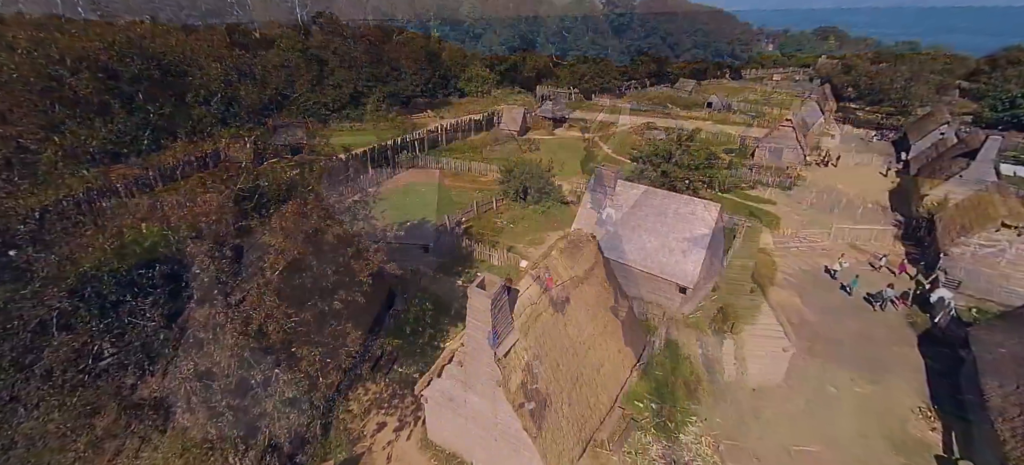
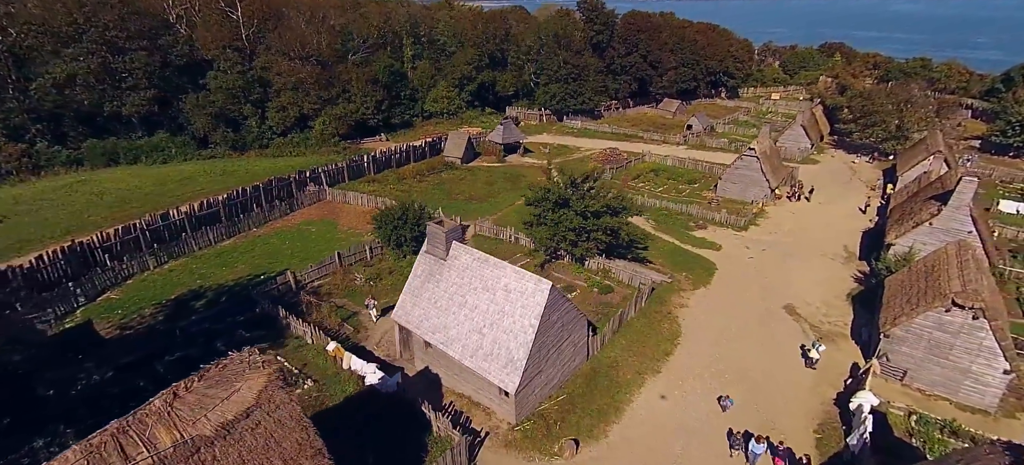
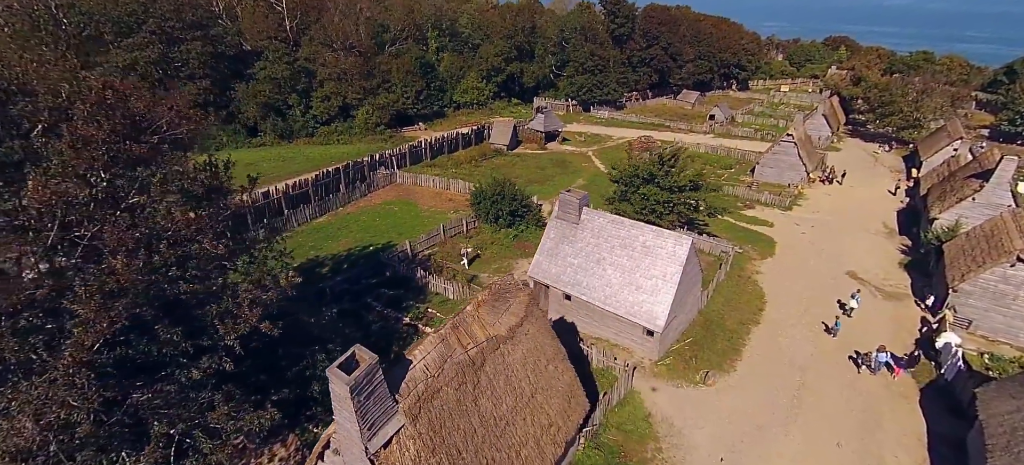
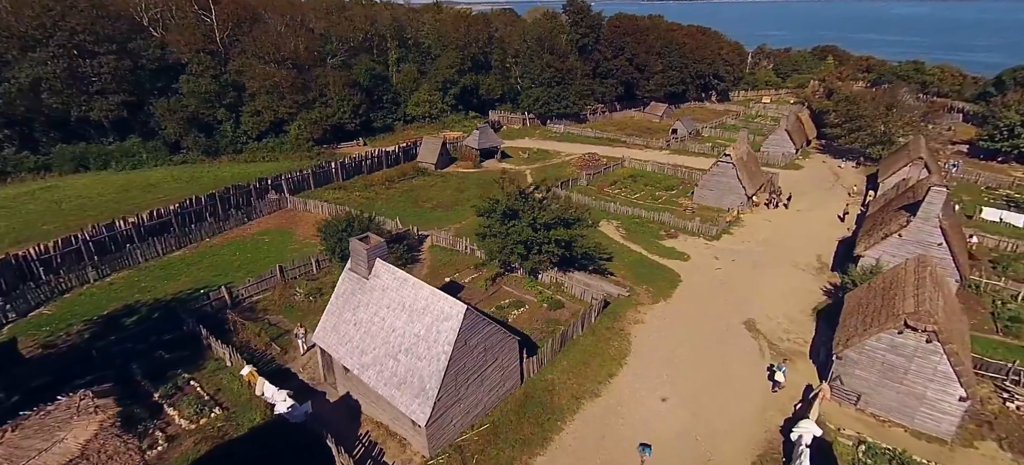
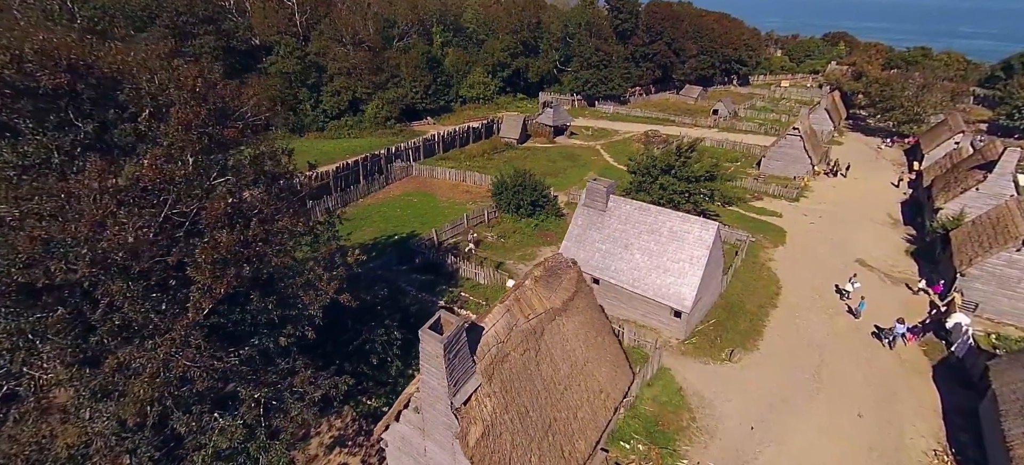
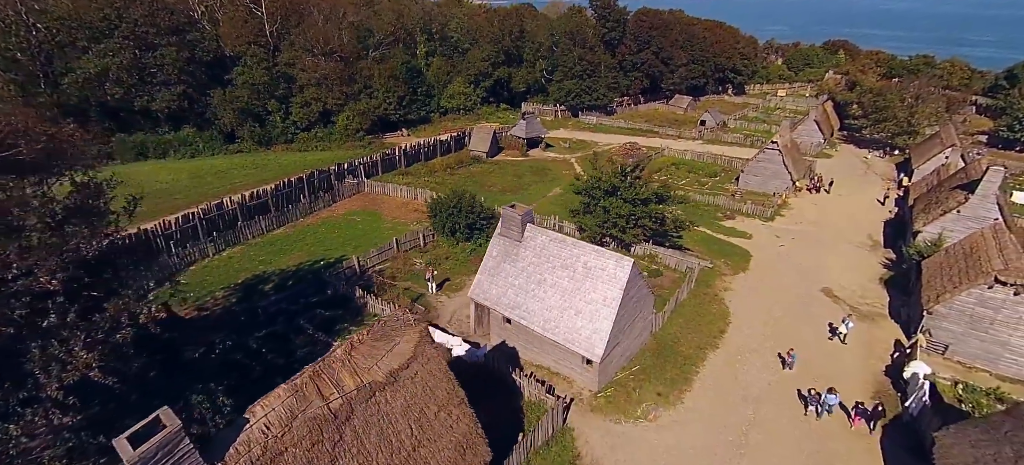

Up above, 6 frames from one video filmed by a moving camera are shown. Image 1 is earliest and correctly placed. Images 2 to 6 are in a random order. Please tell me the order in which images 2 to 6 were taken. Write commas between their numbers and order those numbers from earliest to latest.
5, 3, 6, 2, 4
